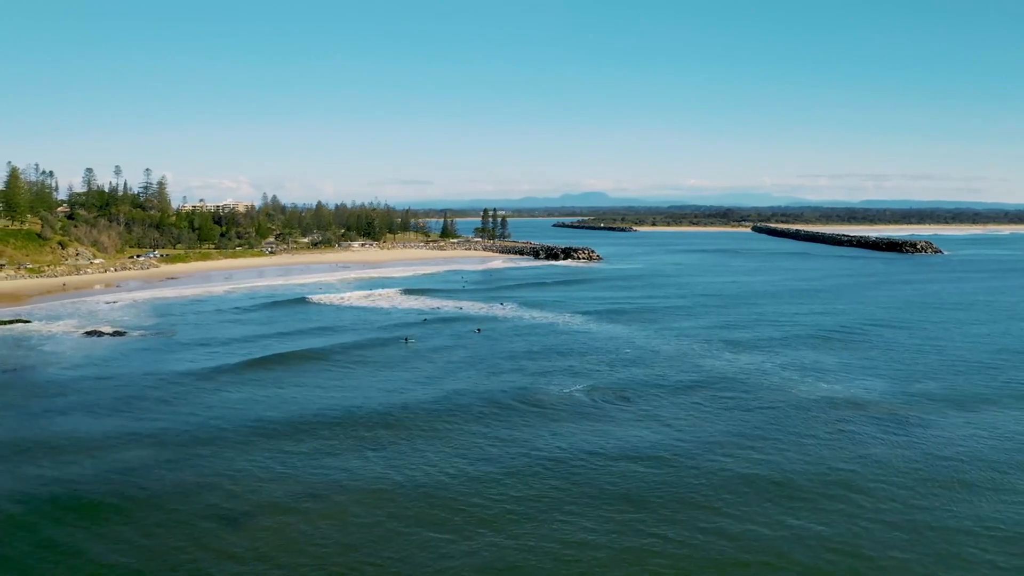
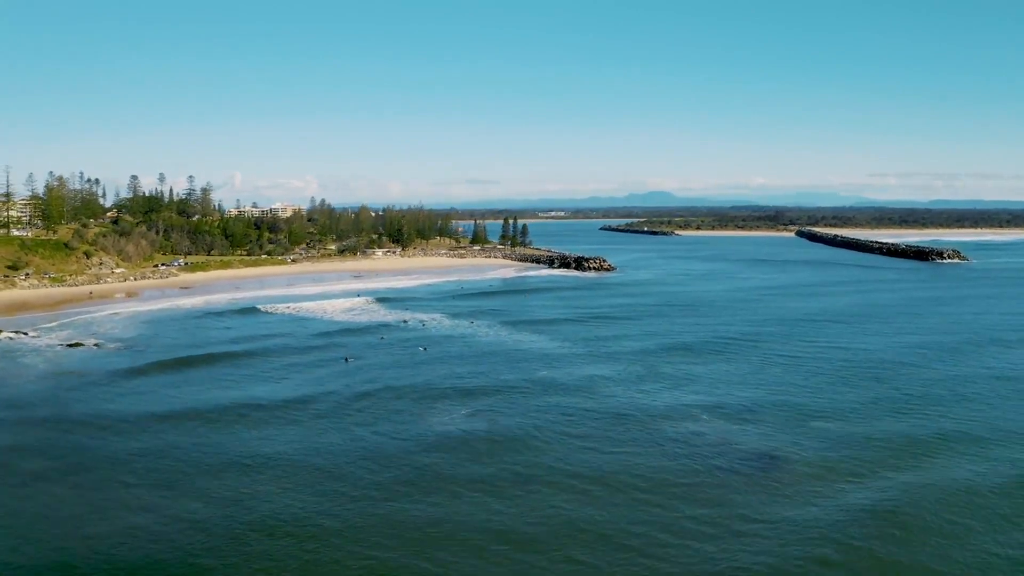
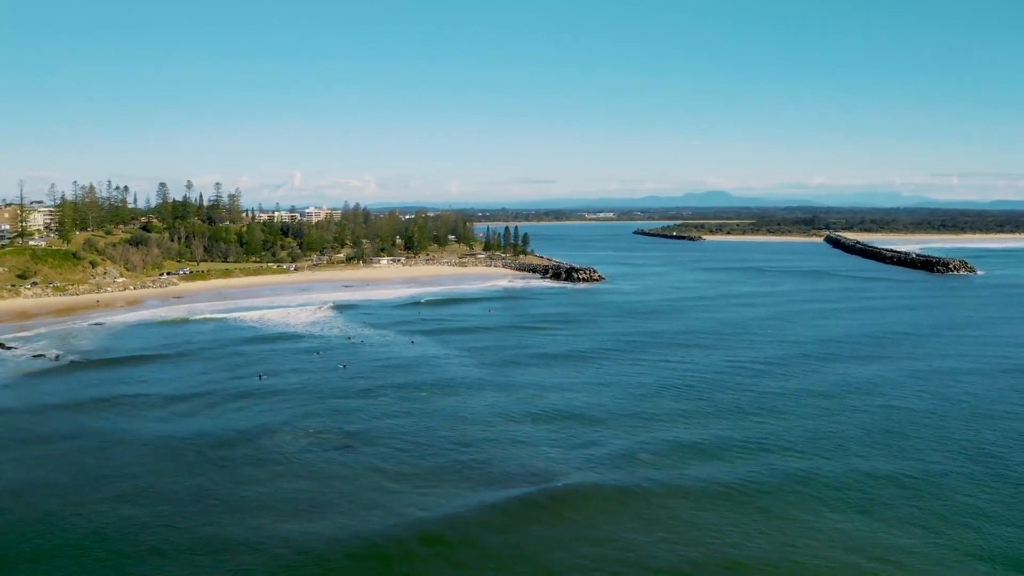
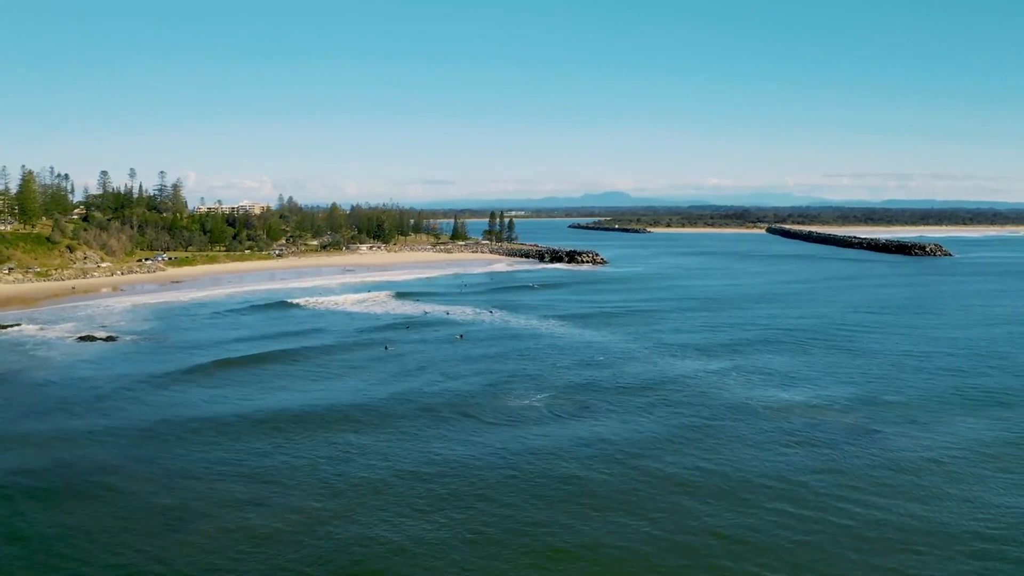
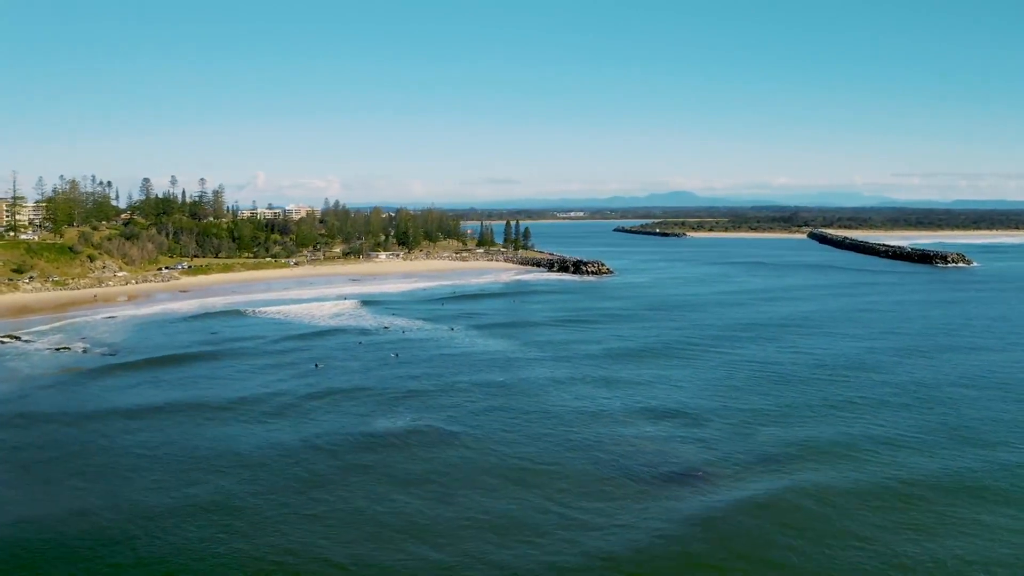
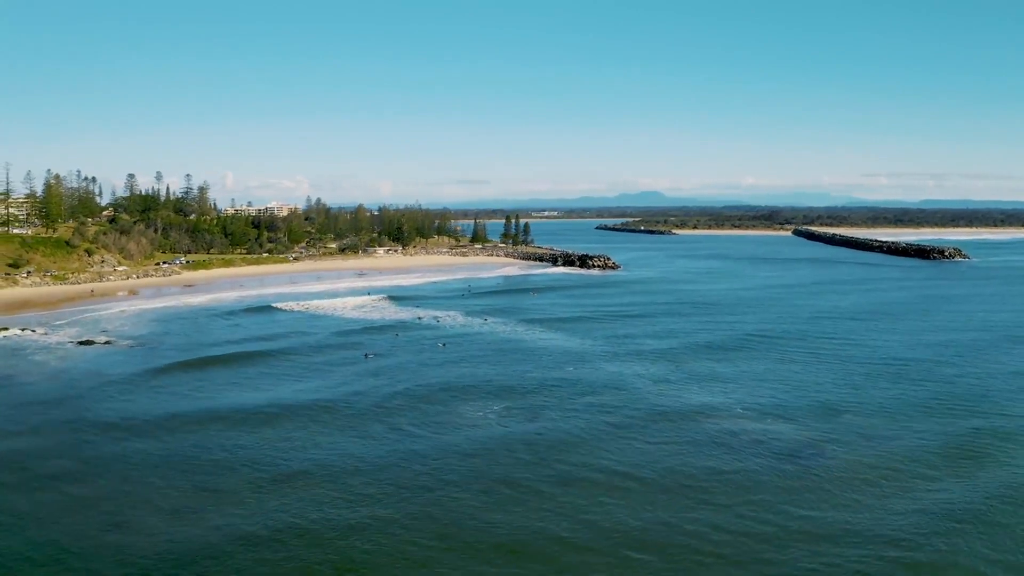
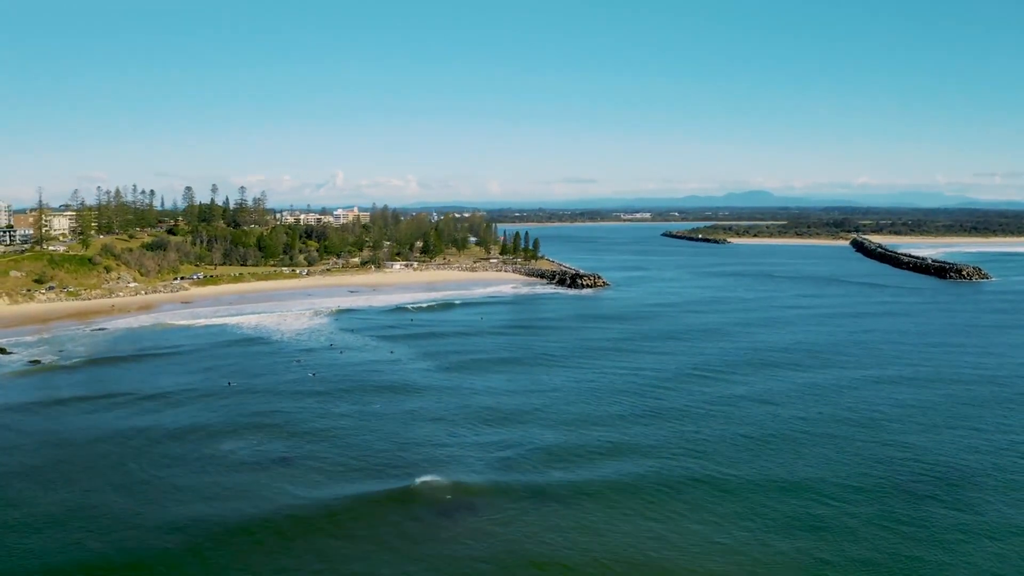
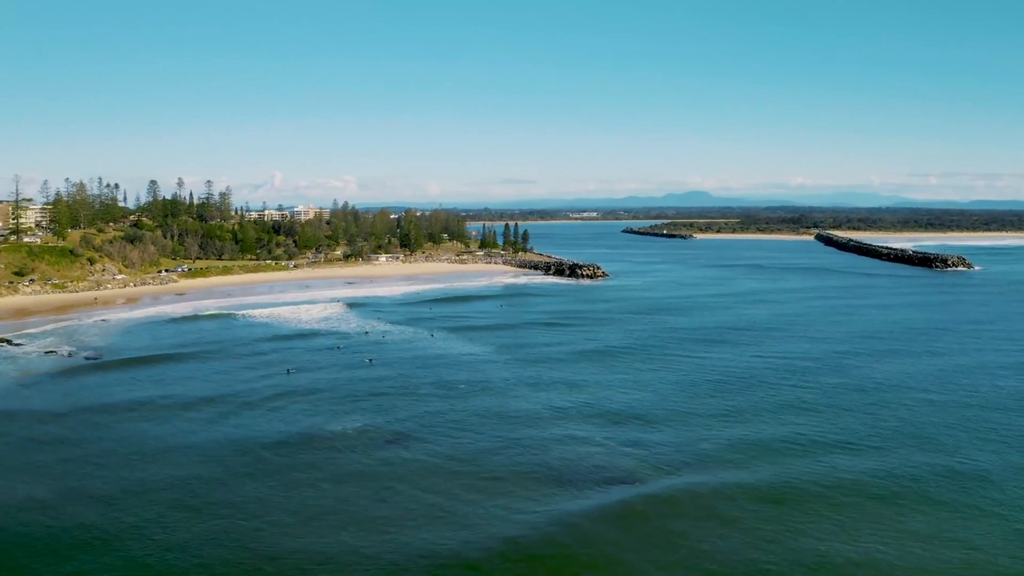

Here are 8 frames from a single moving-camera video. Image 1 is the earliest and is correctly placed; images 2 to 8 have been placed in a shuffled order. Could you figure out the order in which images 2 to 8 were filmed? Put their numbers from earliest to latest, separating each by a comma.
4, 6, 2, 5, 8, 3, 7
